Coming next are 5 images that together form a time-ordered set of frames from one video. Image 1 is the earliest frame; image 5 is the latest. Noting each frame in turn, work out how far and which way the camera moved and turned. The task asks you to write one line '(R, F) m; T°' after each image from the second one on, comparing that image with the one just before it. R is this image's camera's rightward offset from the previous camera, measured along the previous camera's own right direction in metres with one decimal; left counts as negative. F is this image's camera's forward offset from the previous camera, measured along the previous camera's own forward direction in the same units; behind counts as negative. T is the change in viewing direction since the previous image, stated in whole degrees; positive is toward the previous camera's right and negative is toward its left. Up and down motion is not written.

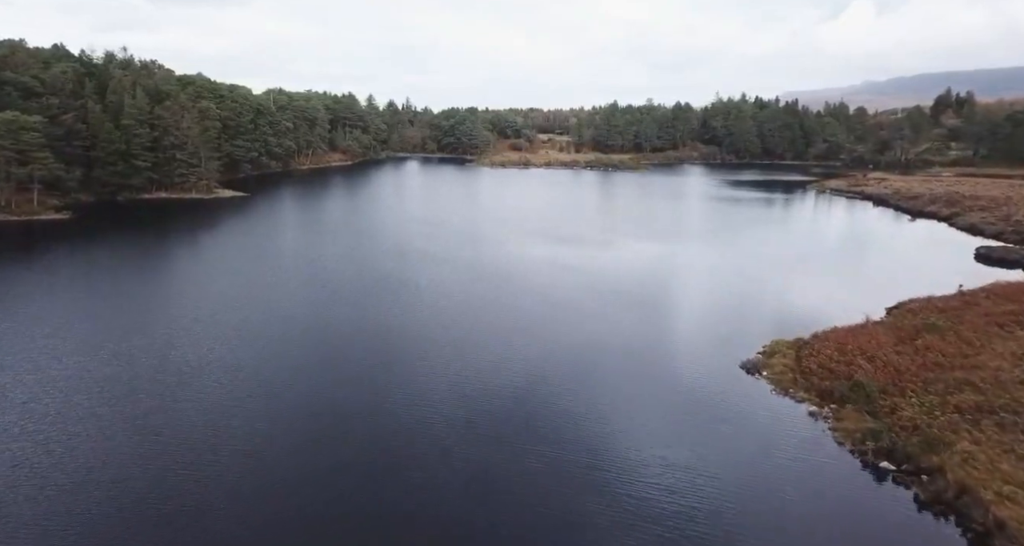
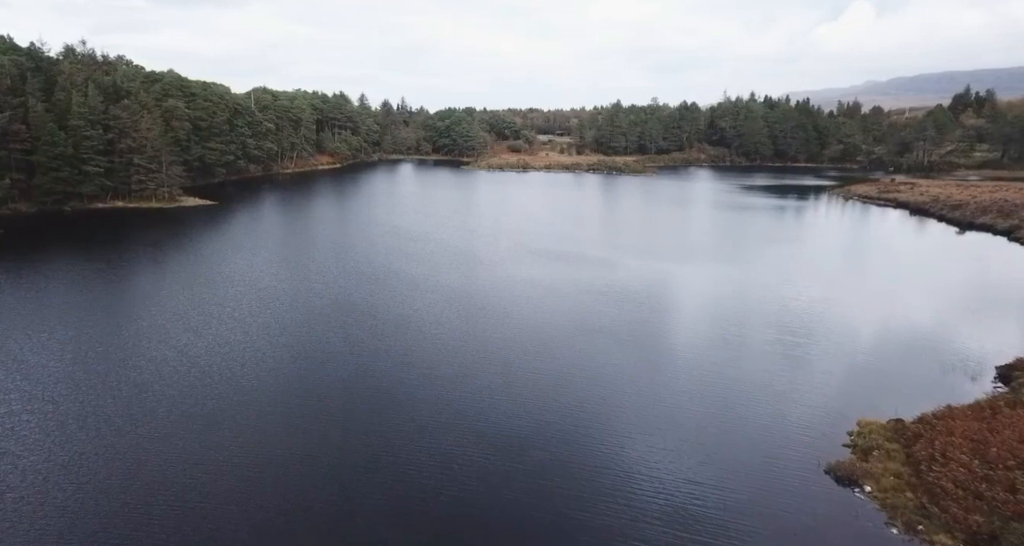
(+0.2, +3.2) m; 0°
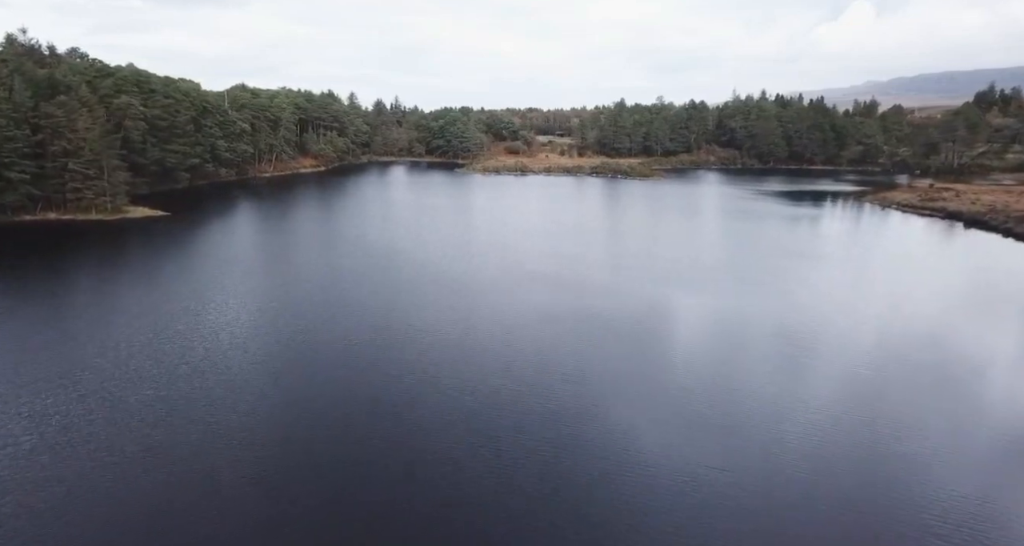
(+0.2, +3.7) m; 0°
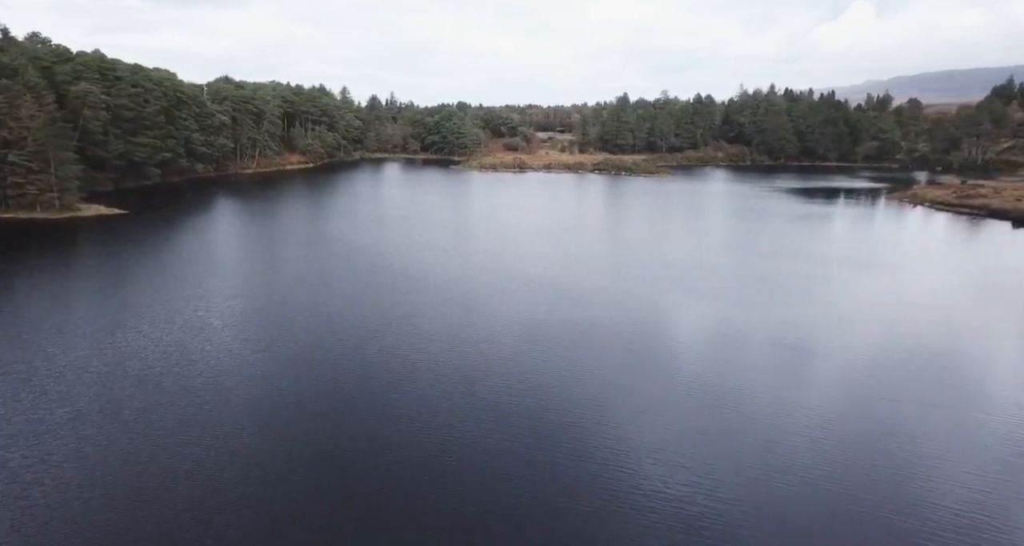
(+0.2, +2.6) m; 0°
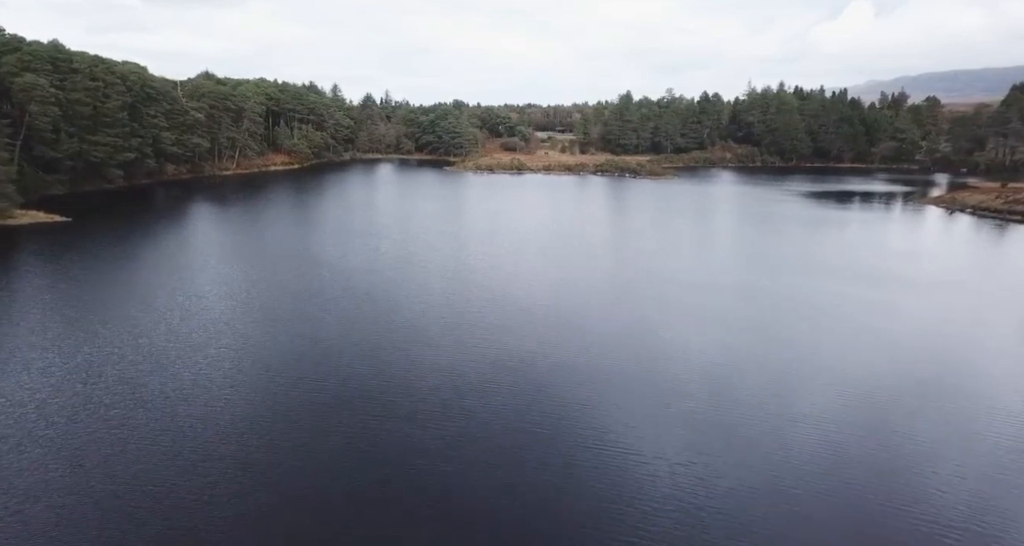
(+0.2, +2.7) m; 0°
